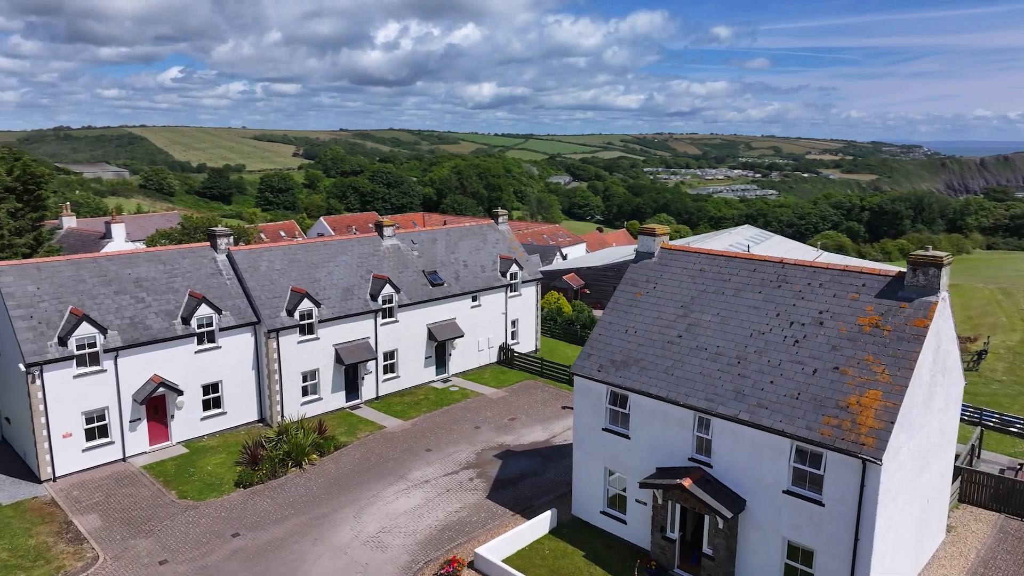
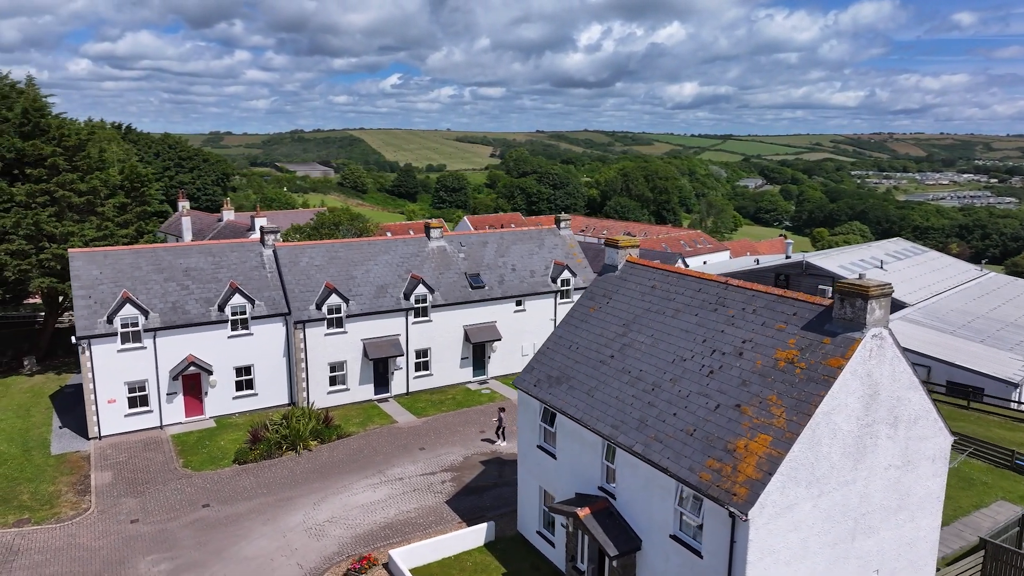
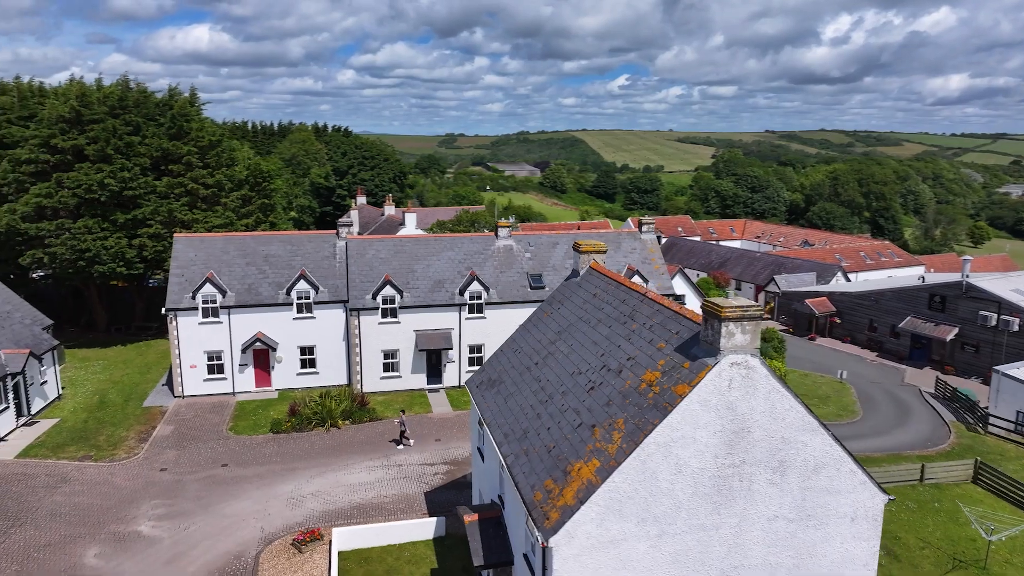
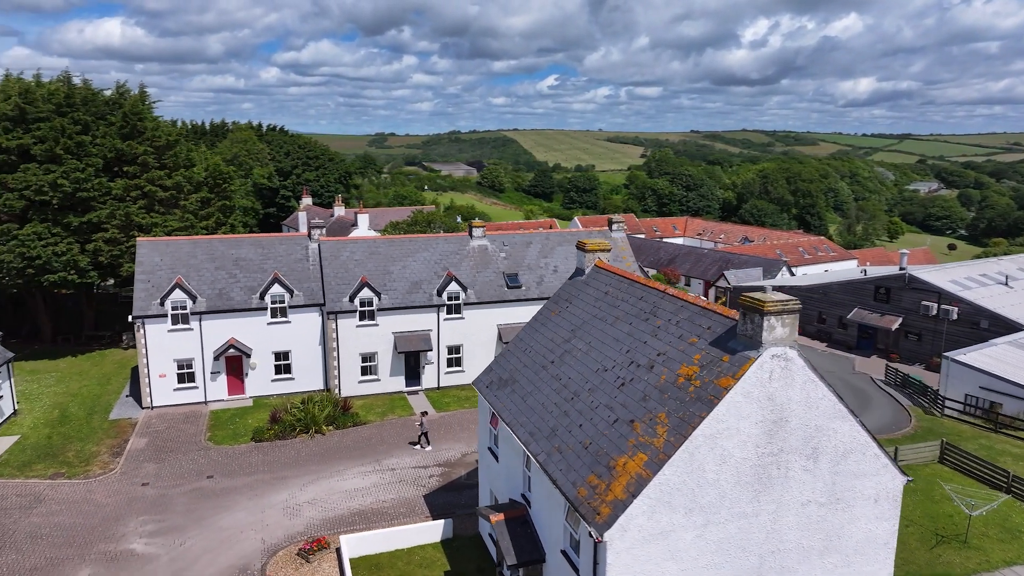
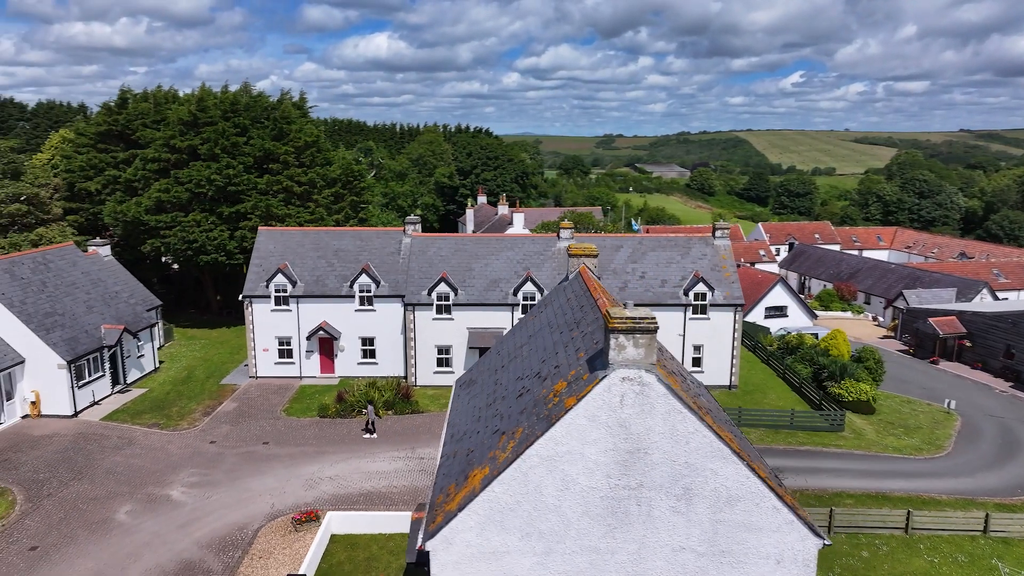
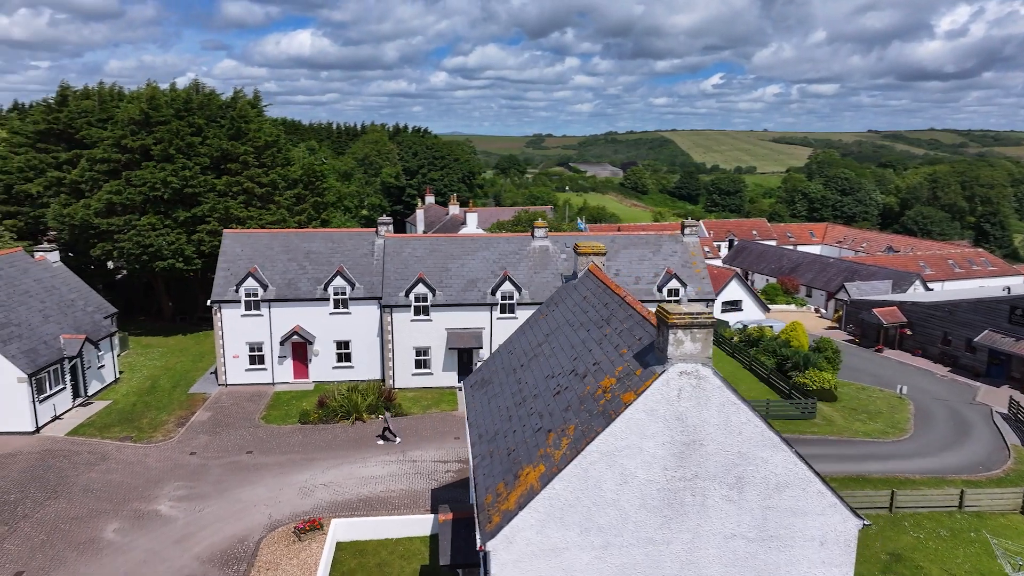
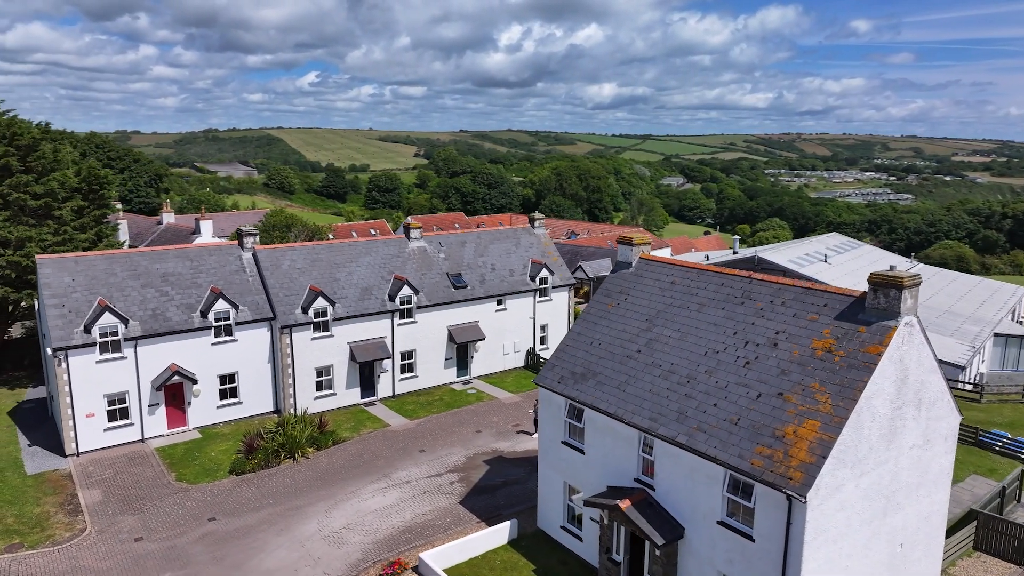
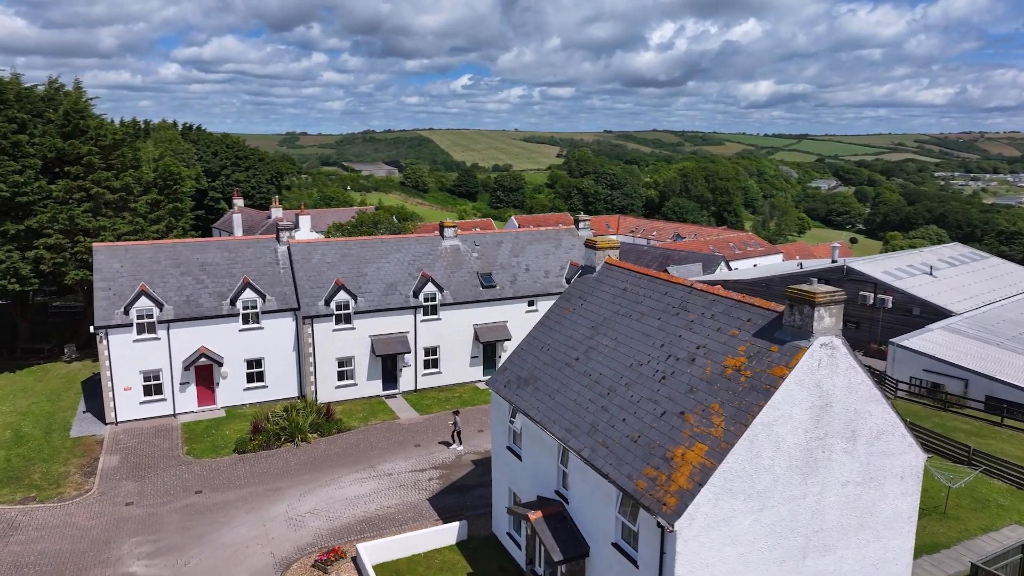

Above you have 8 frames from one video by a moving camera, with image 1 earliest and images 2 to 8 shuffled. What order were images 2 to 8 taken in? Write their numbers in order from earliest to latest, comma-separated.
7, 2, 8, 4, 3, 6, 5
